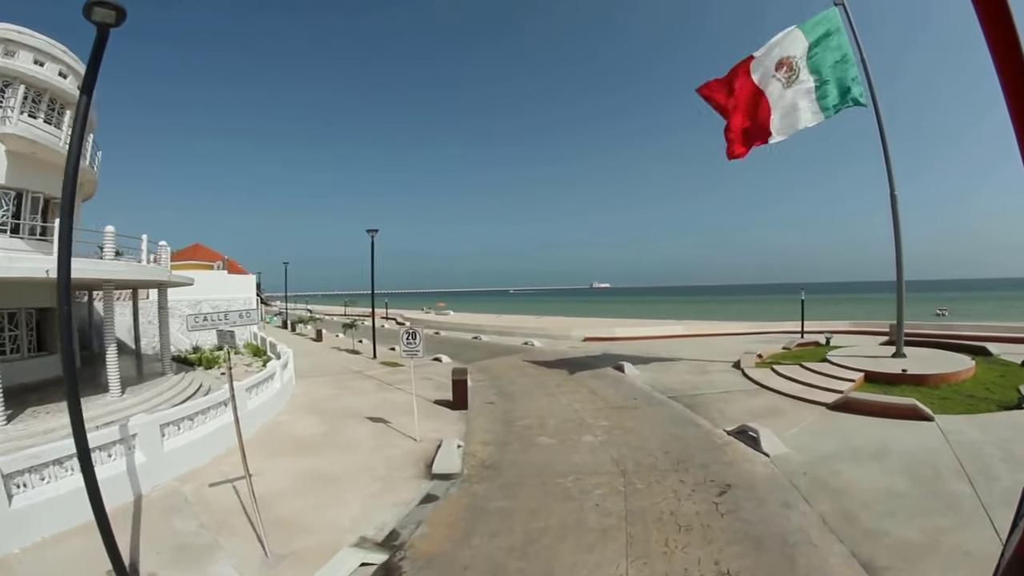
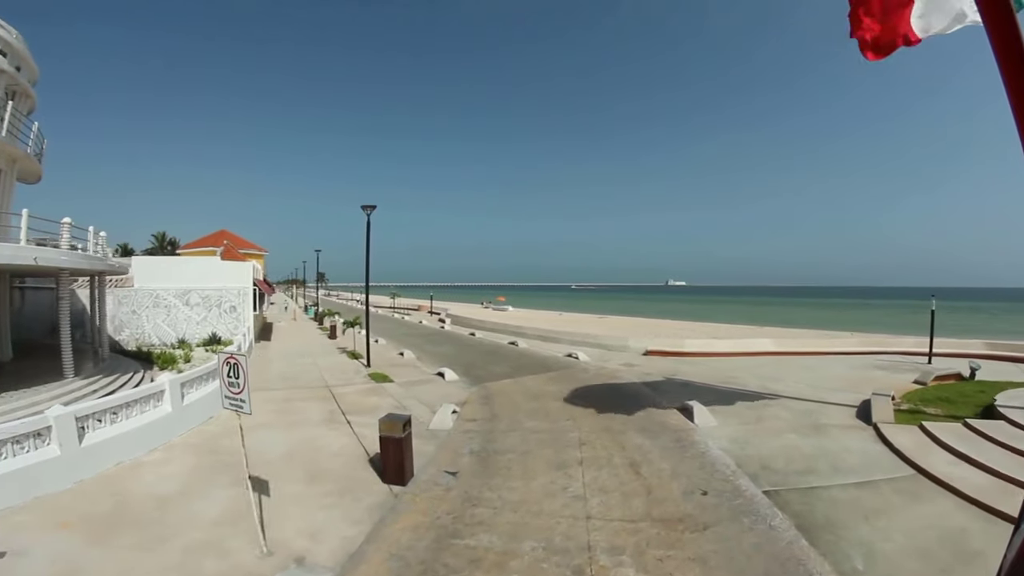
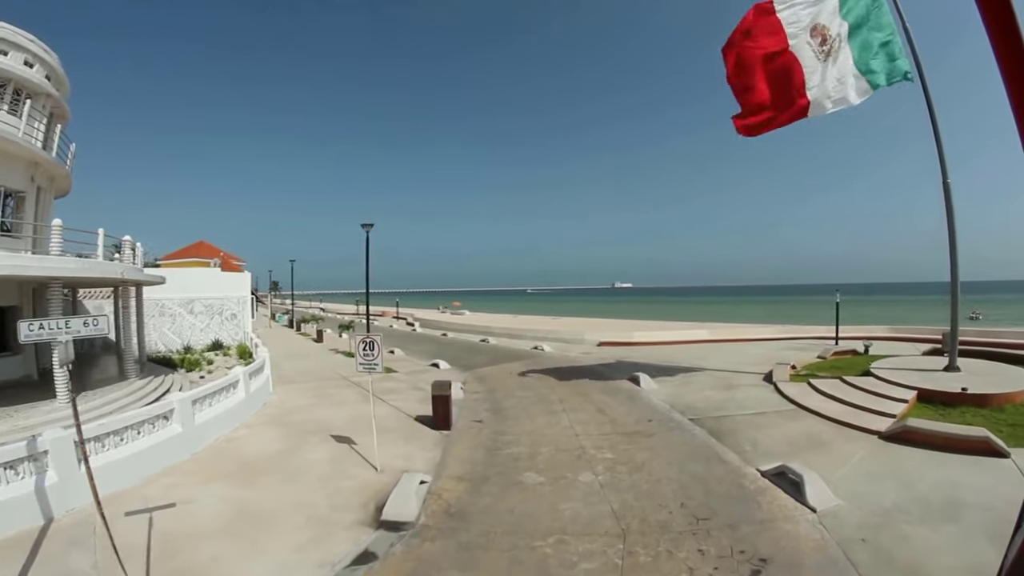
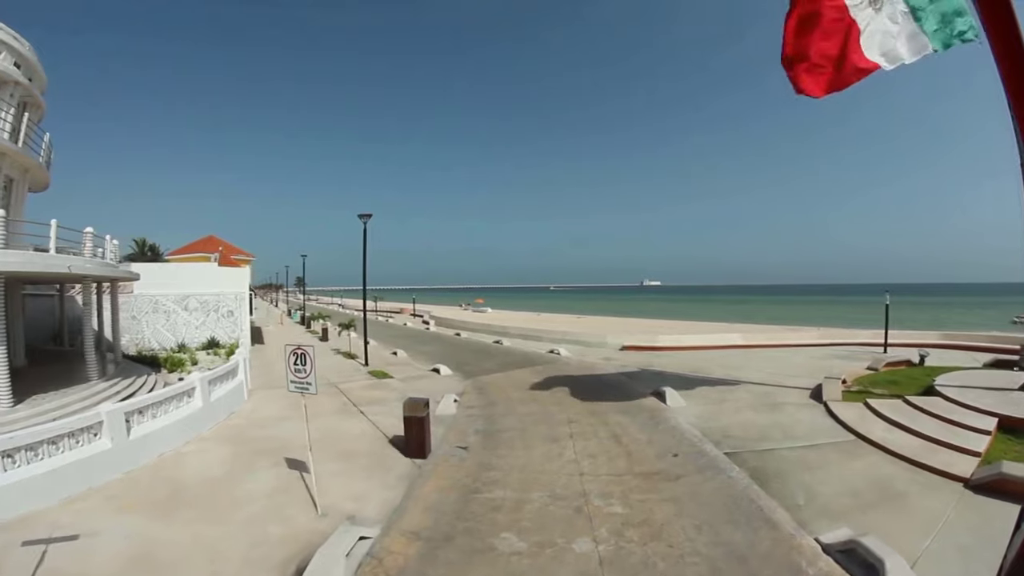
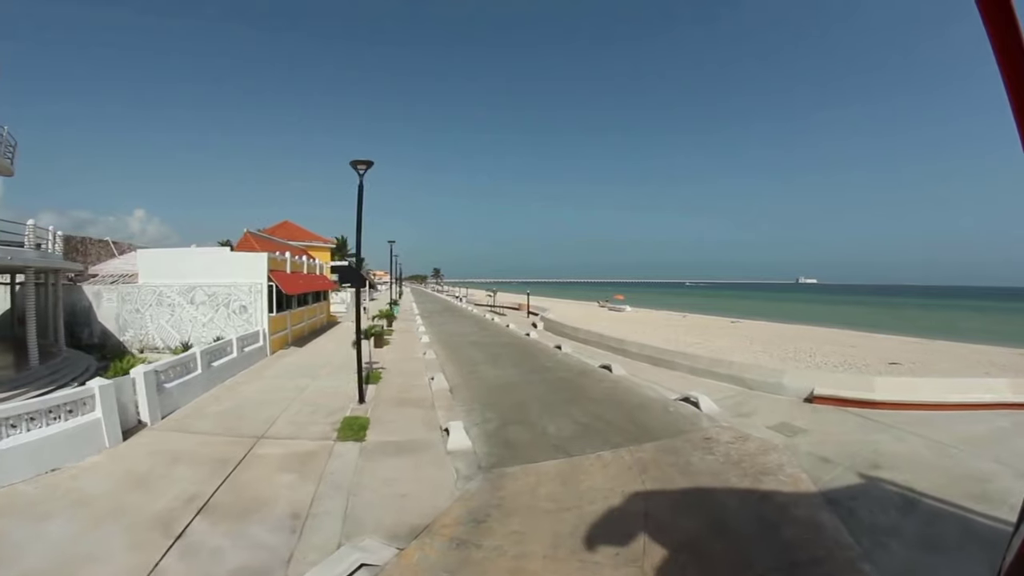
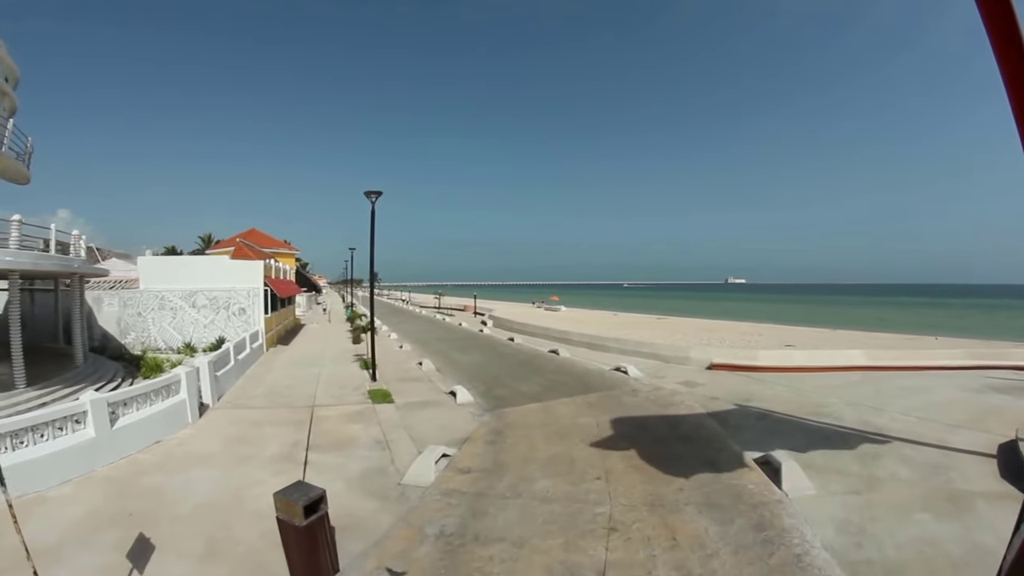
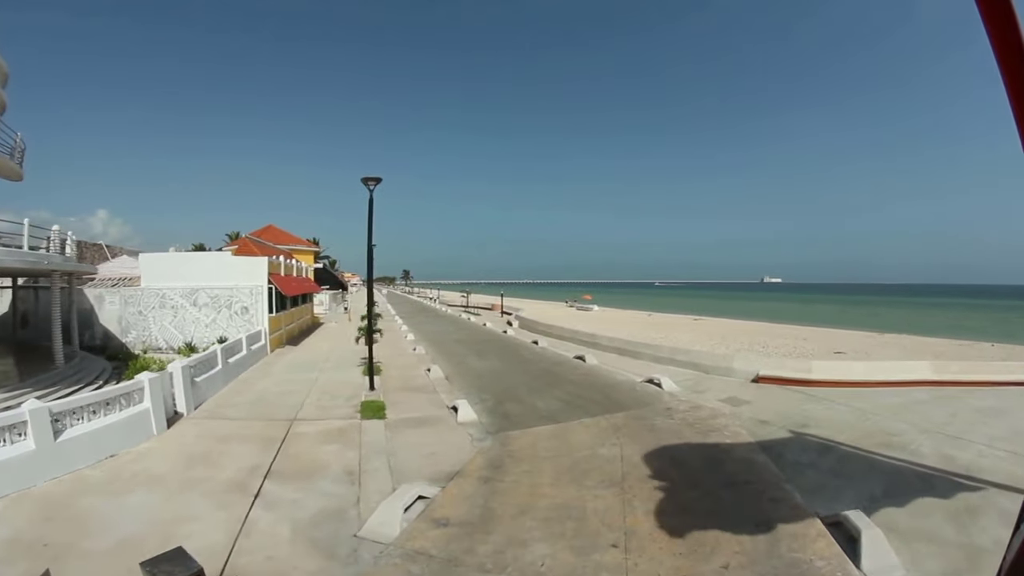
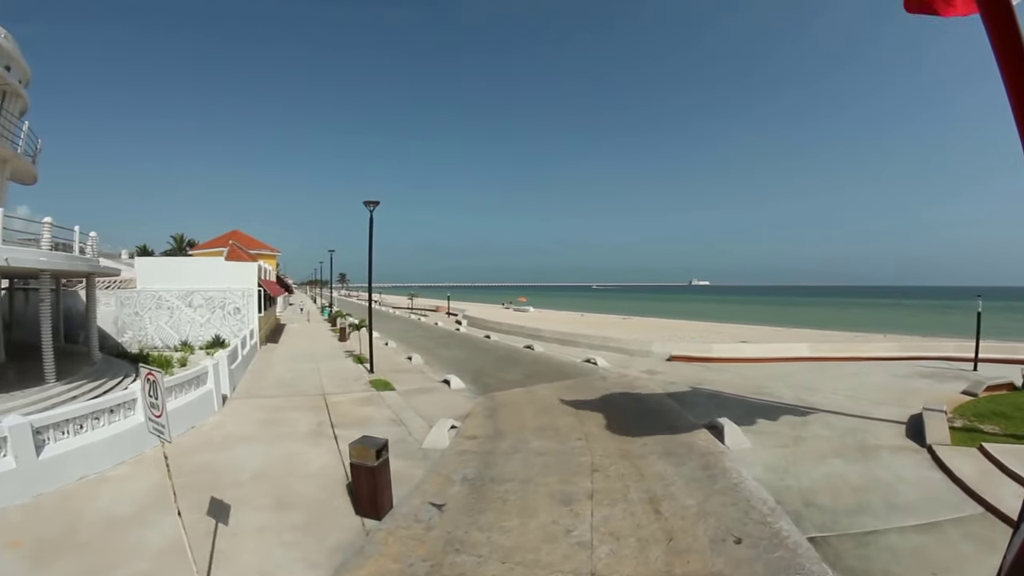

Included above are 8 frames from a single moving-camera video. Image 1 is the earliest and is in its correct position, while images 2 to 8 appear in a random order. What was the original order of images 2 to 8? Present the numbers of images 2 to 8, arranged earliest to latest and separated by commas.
3, 4, 2, 8, 6, 7, 5
